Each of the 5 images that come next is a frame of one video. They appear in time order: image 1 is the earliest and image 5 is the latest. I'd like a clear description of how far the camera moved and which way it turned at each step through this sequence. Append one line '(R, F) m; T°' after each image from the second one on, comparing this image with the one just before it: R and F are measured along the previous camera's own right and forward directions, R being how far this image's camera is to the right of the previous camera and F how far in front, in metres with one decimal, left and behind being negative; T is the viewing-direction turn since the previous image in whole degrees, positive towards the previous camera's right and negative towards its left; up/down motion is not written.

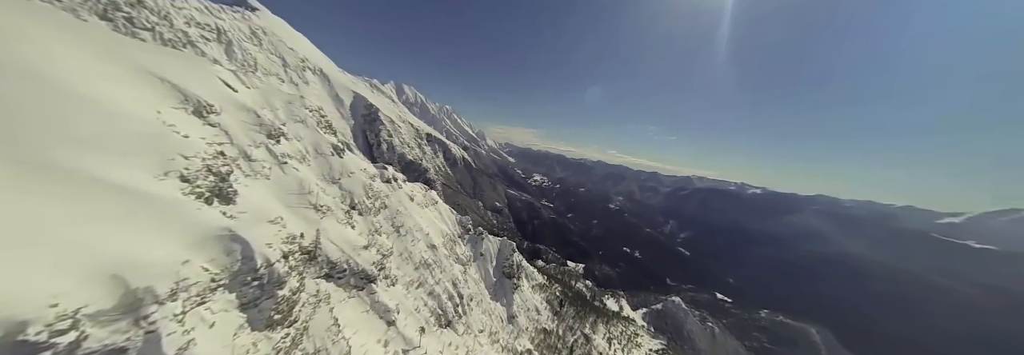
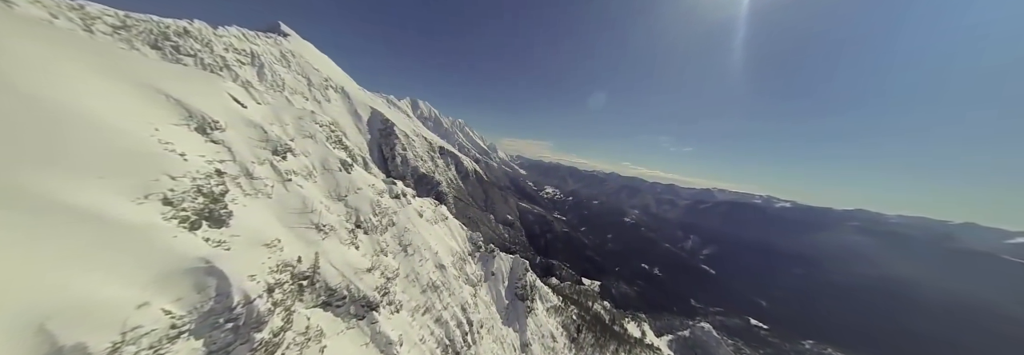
(-0.6, +2.4) m; -3°
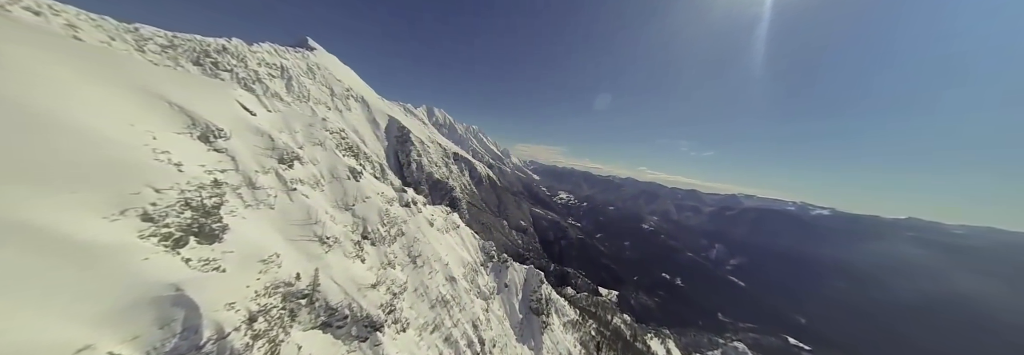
(-0.3, +2.5) m; -4°
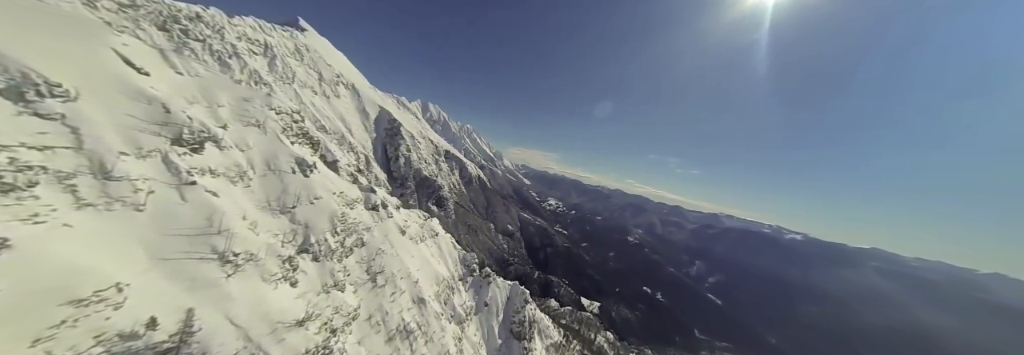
(+0.4, +5.6) m; +2°
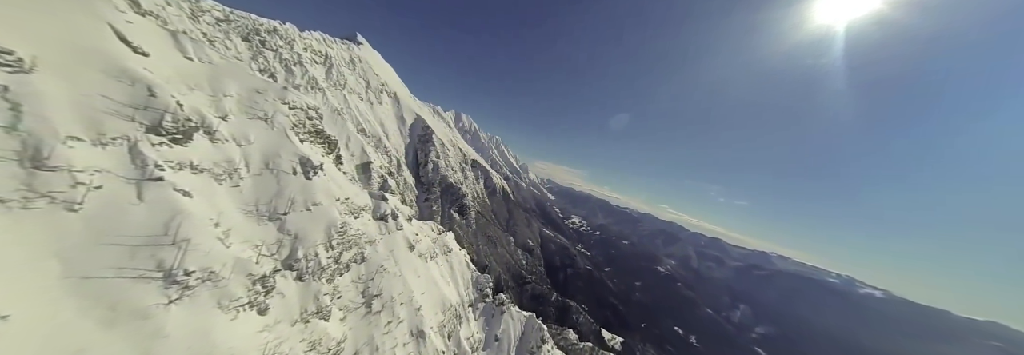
(-0.7, +5.4) m; -7°
